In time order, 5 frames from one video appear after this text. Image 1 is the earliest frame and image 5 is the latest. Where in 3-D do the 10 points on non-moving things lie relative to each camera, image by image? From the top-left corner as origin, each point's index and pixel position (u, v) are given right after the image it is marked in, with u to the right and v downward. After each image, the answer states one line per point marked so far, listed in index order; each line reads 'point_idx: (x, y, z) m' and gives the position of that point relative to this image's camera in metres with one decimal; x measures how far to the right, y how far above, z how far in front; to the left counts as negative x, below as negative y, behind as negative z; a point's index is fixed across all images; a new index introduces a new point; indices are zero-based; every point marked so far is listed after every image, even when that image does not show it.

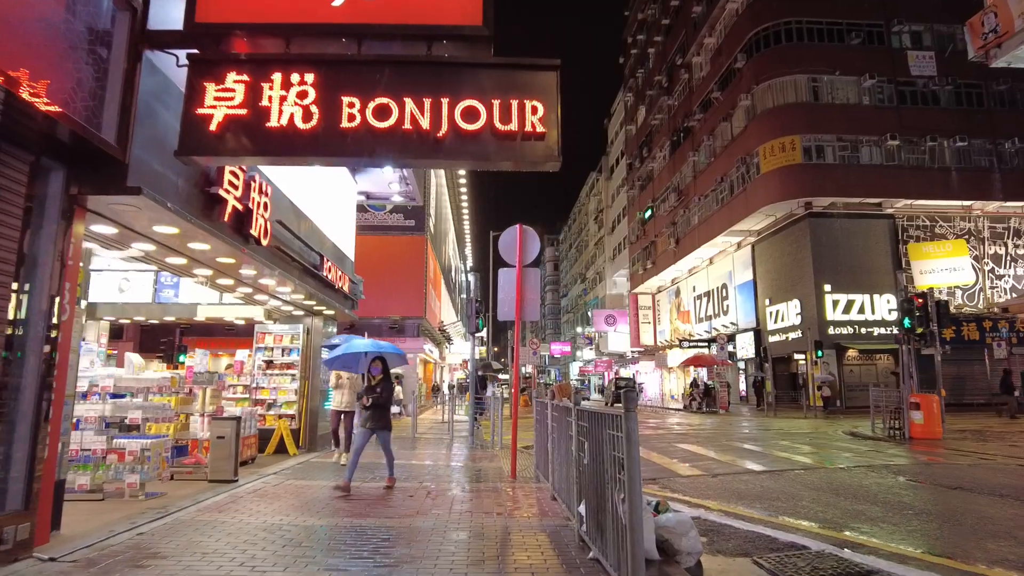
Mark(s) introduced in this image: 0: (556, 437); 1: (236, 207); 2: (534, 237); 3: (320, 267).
0: (+0.5, -1.6, +6.8) m
1: (-2.9, +0.9, +6.7) m
2: (+0.3, +0.7, +9.8) m
3: (-3.1, +0.3, +10.3) m
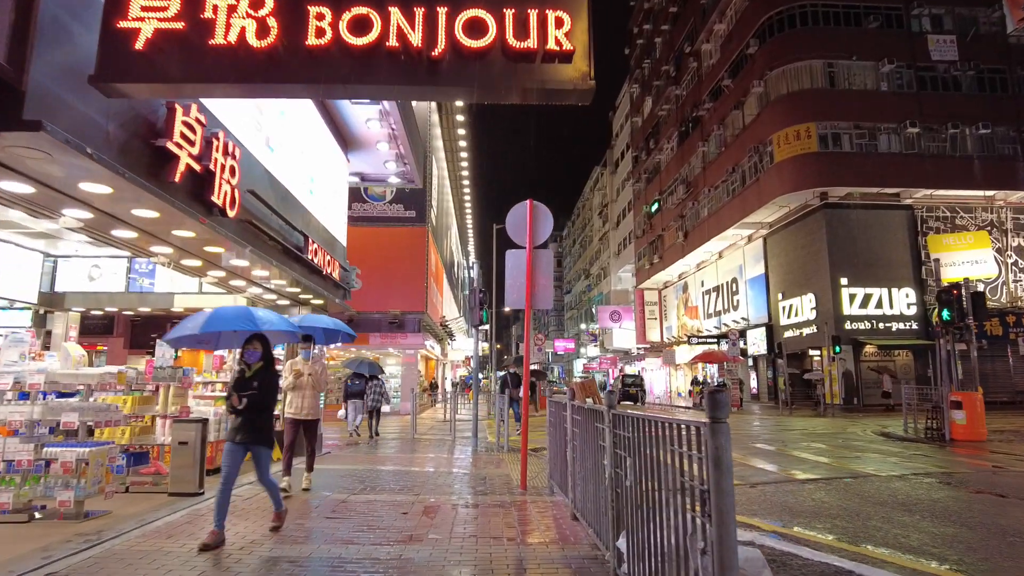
0: (+0.6, -1.4, +5.6) m
1: (-2.8, +1.1, +5.5) m
2: (+0.5, +1.0, +8.6) m
3: (-3.0, +0.6, +9.1) m
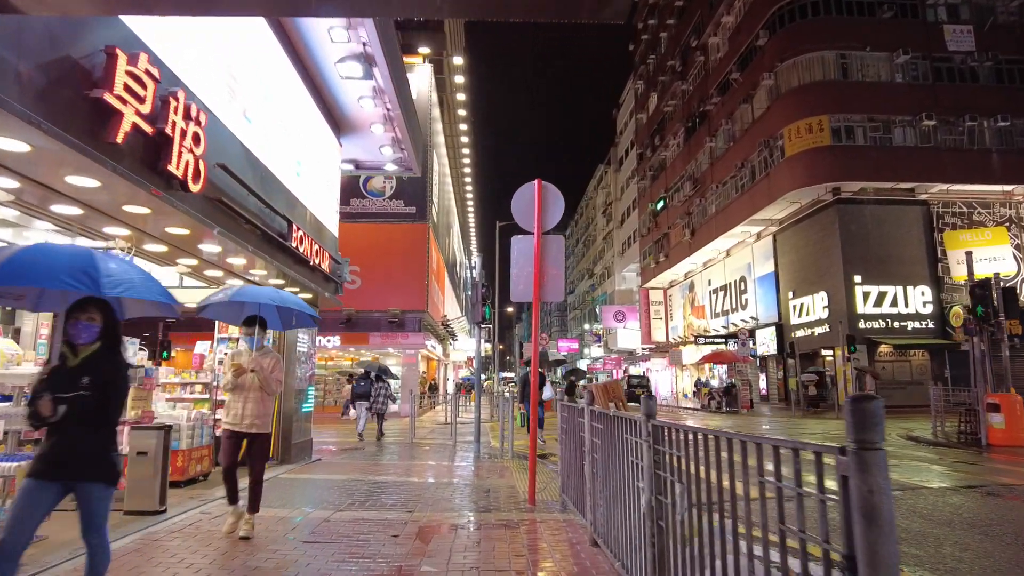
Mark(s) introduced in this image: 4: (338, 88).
0: (+0.7, -1.3, +4.8) m
1: (-2.7, +1.2, +4.7) m
2: (+0.5, +1.1, +7.7) m
3: (-2.9, +0.7, +8.3) m
4: (-2.7, +3.1, +9.9) m
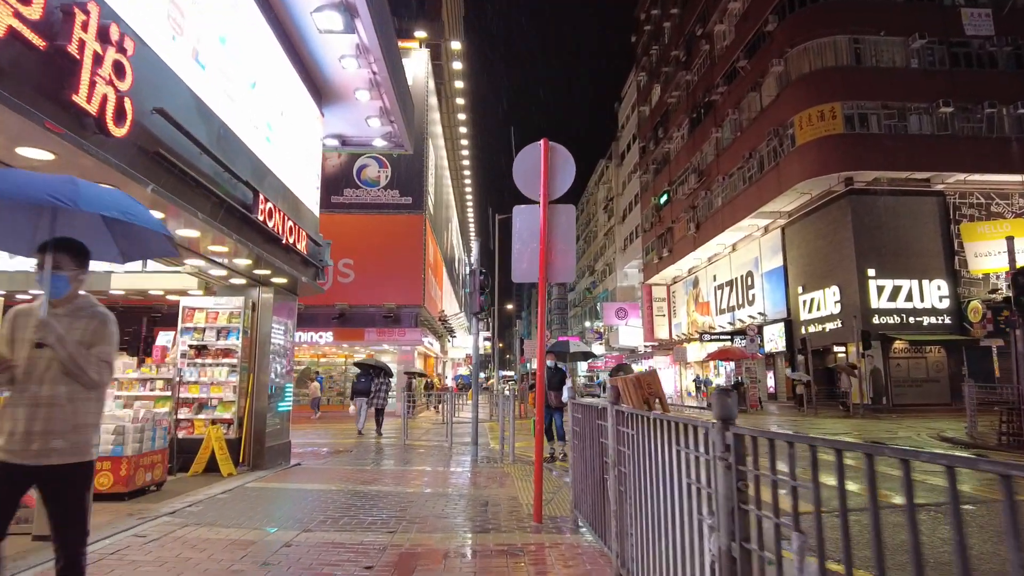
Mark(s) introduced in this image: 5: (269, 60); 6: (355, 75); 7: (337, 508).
0: (+0.7, -1.0, +3.6) m
1: (-2.7, +1.4, +3.5) m
2: (+0.6, +1.3, +6.6) m
3: (-2.9, +0.9, +7.2) m
4: (-2.7, +3.3, +8.7) m
5: (-2.9, +2.7, +7.7) m
6: (-2.3, +3.2, +9.5) m
7: (-1.8, -2.2, +6.4) m
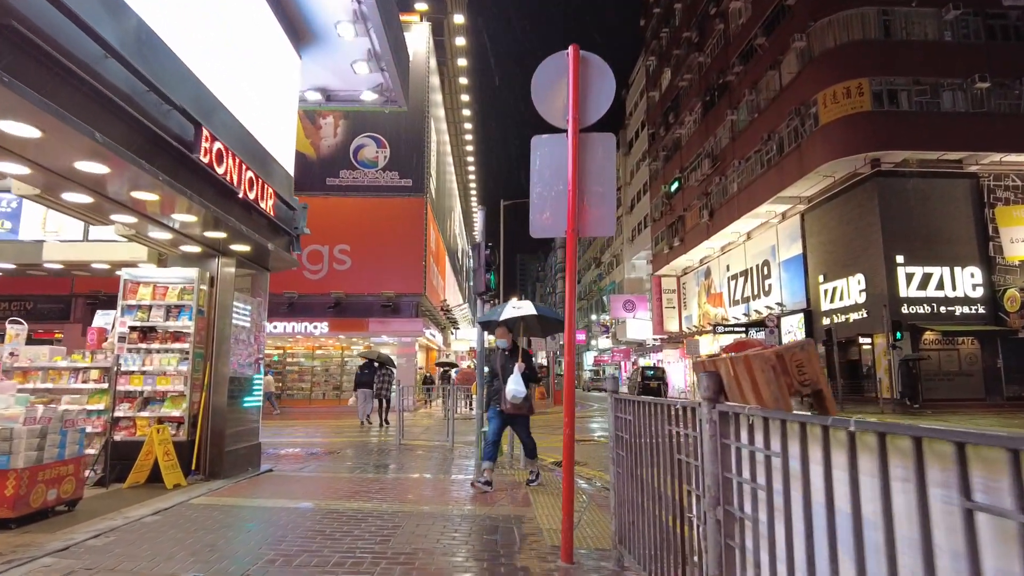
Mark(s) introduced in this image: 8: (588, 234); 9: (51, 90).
0: (+0.8, -0.7, +2.0) m
1: (-2.6, +1.7, +1.9) m
2: (+0.7, +1.6, +5.0) m
3: (-2.7, +1.2, +5.6) m
4: (-2.5, +3.6, +7.1) m
5: (-2.8, +3.1, +6.1) m
6: (-2.2, +3.5, +7.9) m
7: (-1.6, -1.9, +4.8) m
8: (+0.6, +0.4, +4.8) m
9: (-2.8, +1.1, +3.9) m
